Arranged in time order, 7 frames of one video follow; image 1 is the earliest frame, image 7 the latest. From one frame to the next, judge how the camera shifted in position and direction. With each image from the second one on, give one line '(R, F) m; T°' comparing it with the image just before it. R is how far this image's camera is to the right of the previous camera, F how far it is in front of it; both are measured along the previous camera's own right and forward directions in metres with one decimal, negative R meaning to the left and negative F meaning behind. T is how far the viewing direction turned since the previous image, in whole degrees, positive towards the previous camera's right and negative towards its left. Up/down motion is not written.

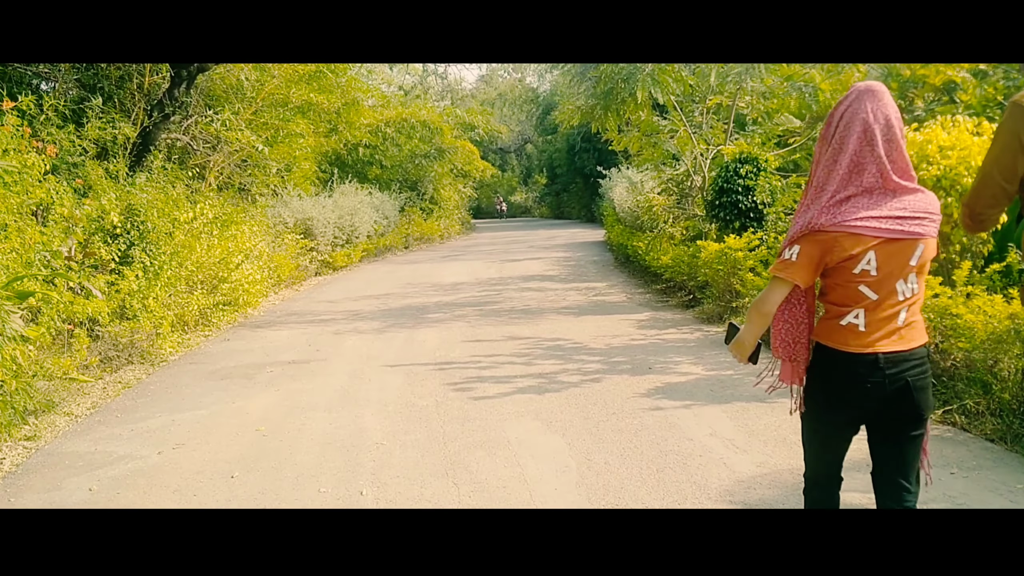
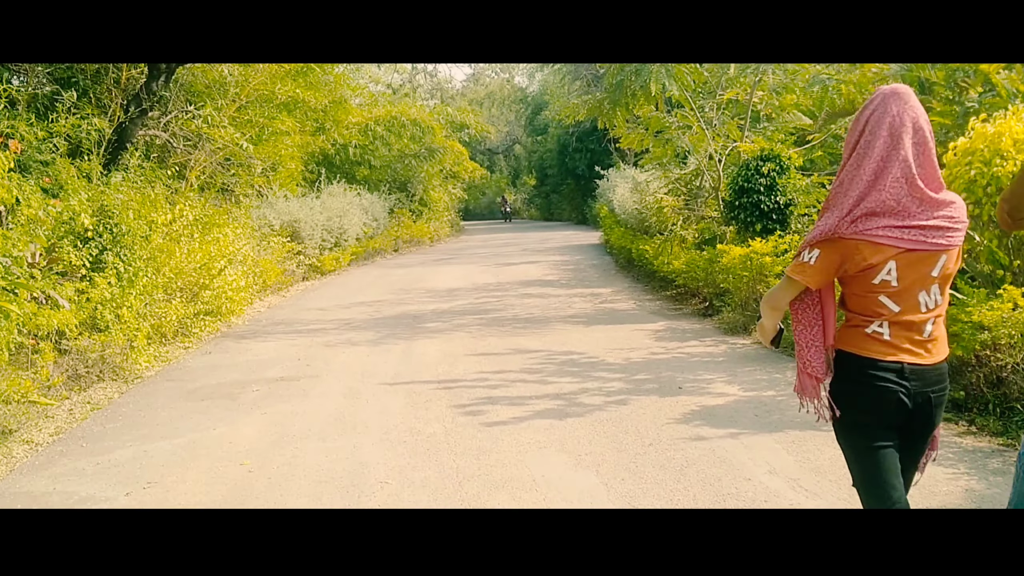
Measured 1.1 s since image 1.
(-0.2, +0.7) m; +1°
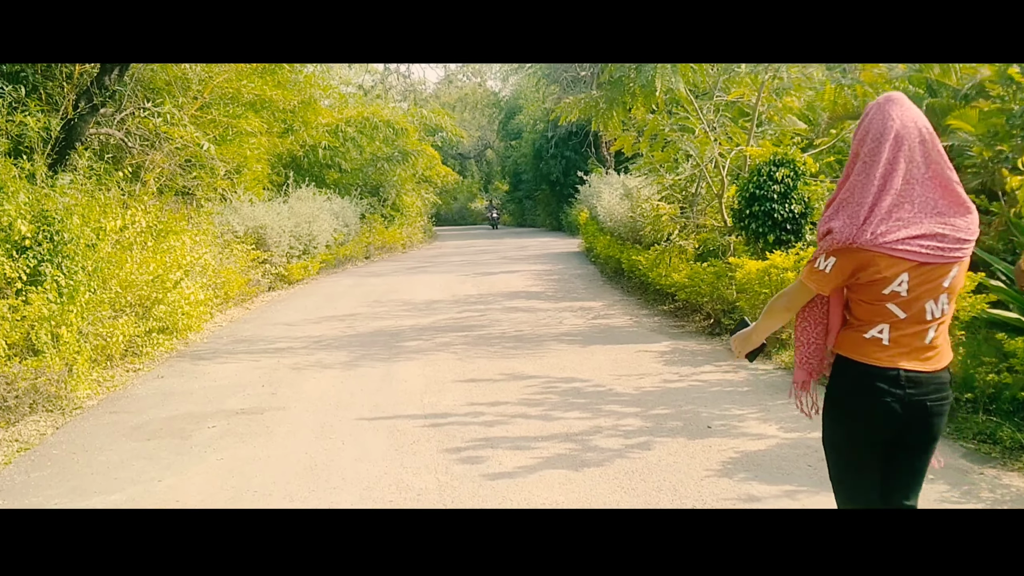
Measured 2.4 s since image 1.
(-0.2, +0.9) m; +2°
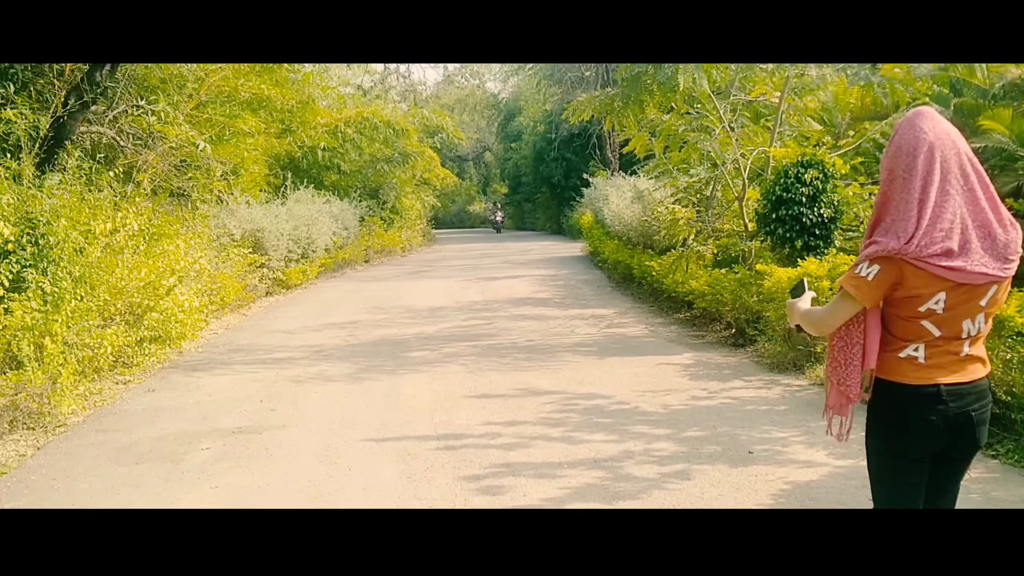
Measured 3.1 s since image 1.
(-0.1, +0.5) m; 0°
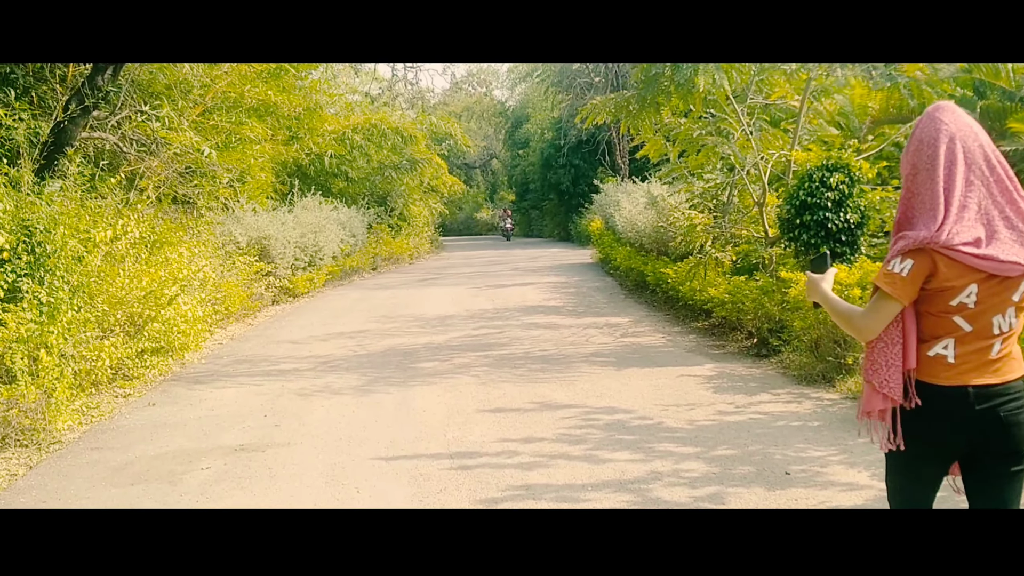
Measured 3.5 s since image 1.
(-0.1, +0.3) m; 0°
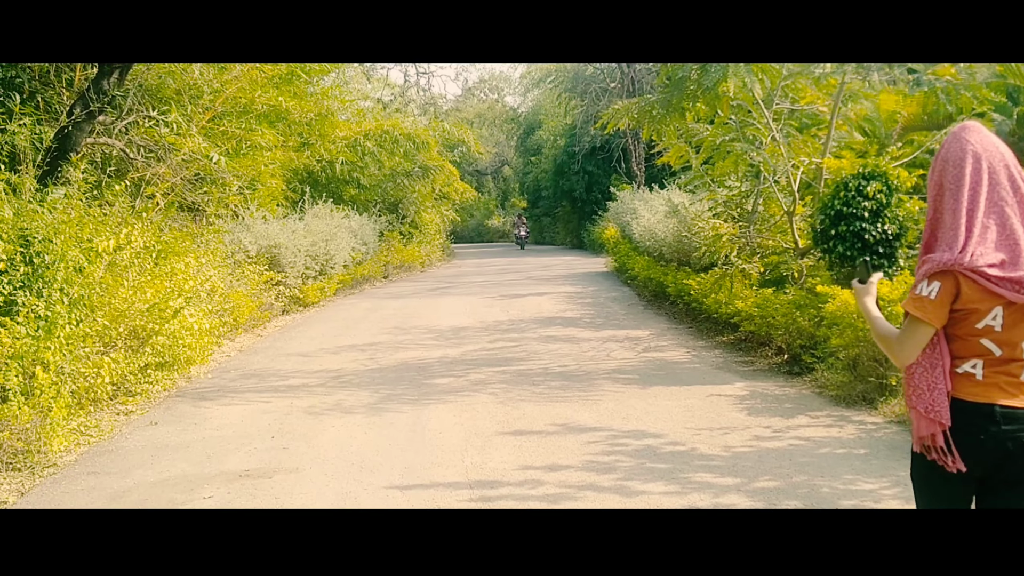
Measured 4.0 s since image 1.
(-0.1, +0.4) m; -1°
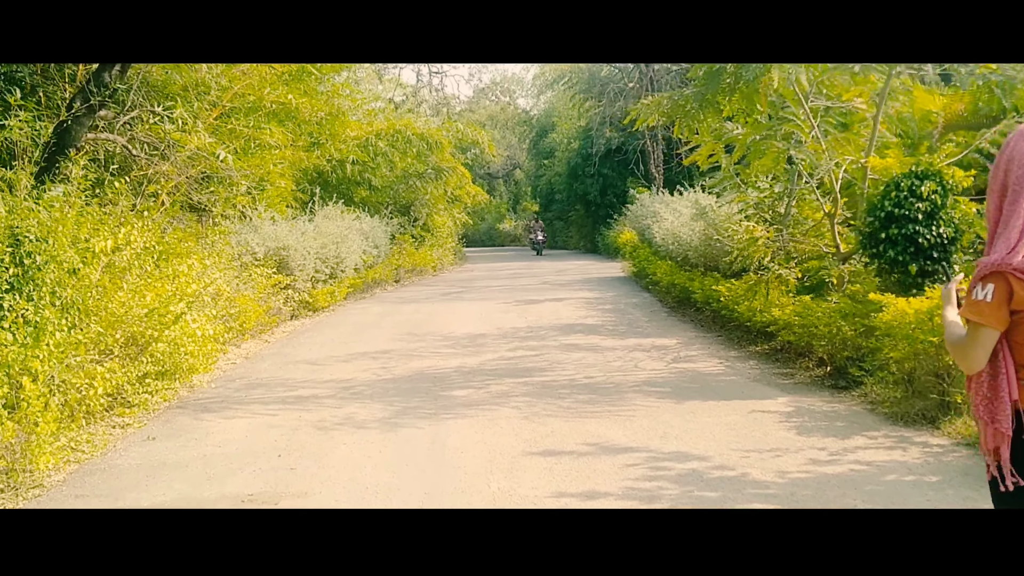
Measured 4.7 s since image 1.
(-0.1, +0.5) m; -1°
